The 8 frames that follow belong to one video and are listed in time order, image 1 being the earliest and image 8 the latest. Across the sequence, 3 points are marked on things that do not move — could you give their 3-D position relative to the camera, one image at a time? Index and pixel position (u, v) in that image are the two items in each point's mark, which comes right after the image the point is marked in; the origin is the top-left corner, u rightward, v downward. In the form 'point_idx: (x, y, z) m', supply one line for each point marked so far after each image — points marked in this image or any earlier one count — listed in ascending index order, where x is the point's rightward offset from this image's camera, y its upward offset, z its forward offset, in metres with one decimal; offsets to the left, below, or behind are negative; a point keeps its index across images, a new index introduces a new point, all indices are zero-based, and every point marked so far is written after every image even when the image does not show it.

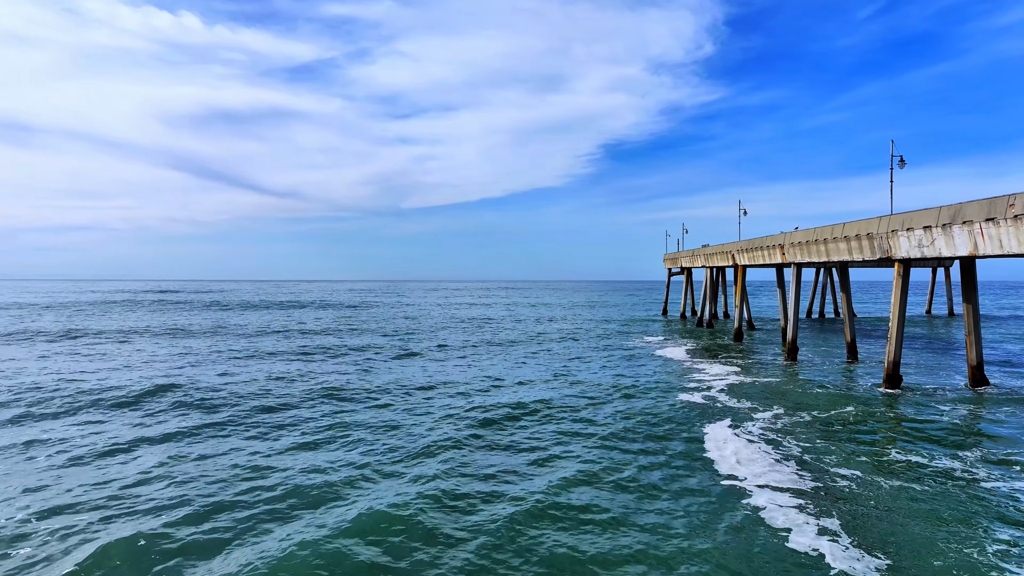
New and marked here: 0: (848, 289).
0: (+11.2, -0.1, +18.2) m
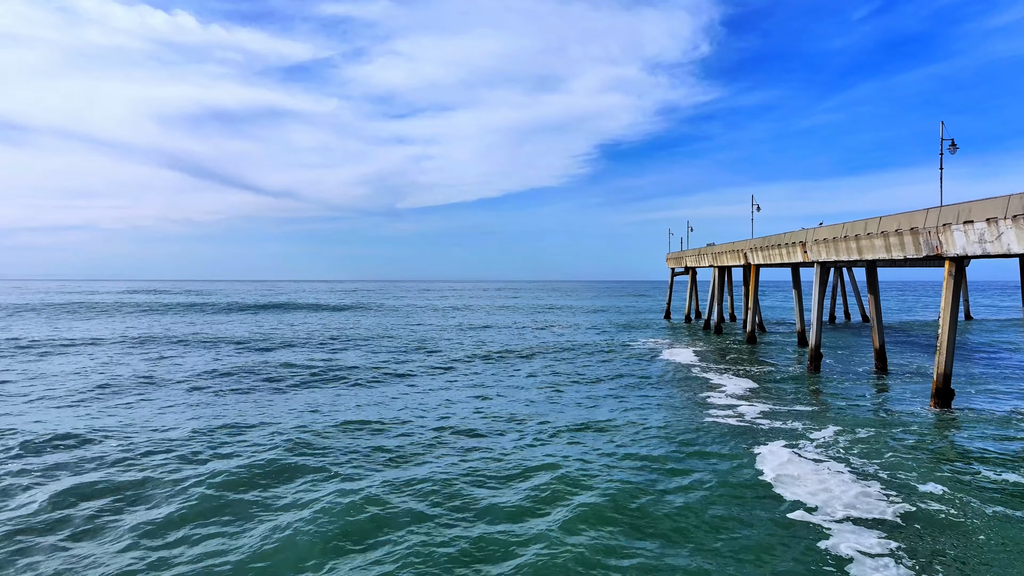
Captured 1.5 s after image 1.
0: (+11.3, -0.1, +16.9) m
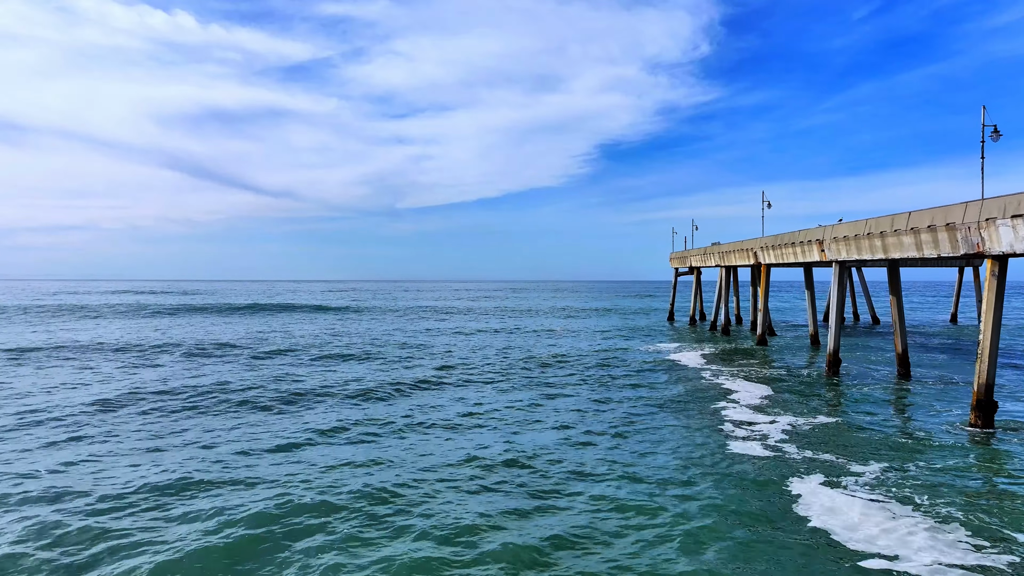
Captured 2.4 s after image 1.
0: (+11.3, -0.1, +16.0) m
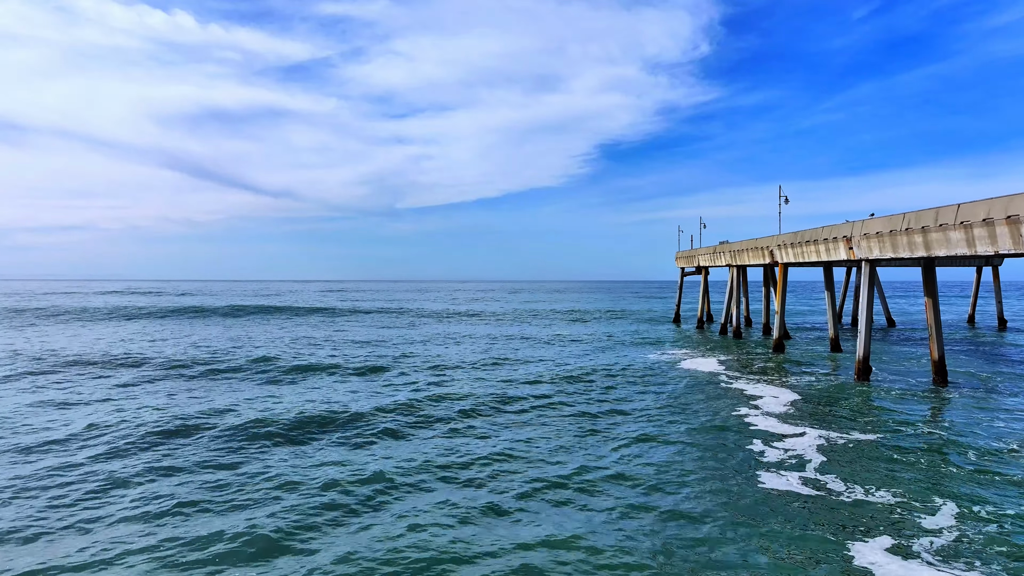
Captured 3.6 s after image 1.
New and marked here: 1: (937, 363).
0: (+11.5, -0.1, +14.8) m
1: (+11.6, -2.1, +14.9) m
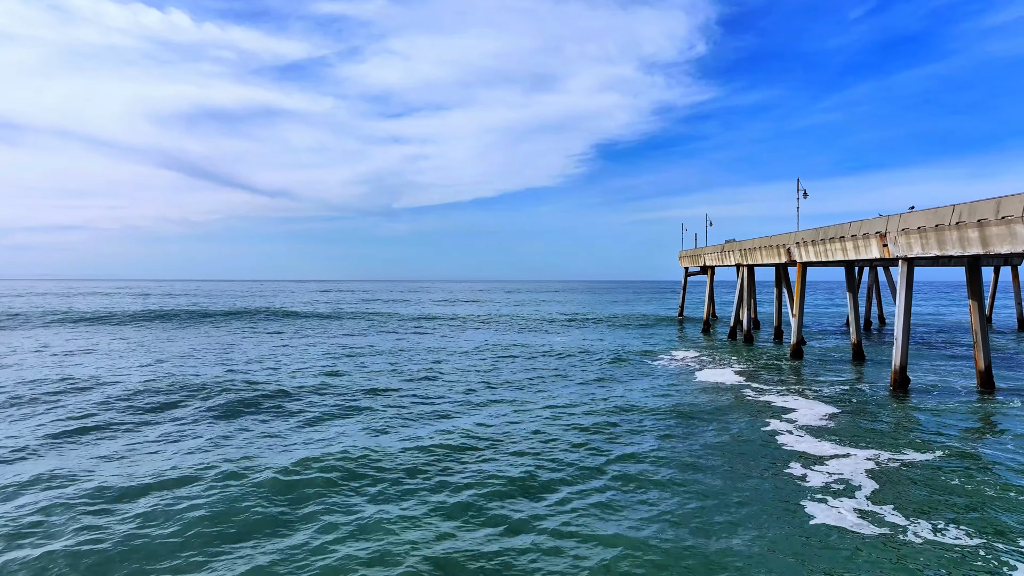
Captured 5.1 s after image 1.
0: (+11.5, -0.2, +13.4) m
1: (+11.6, -2.1, +13.5) m
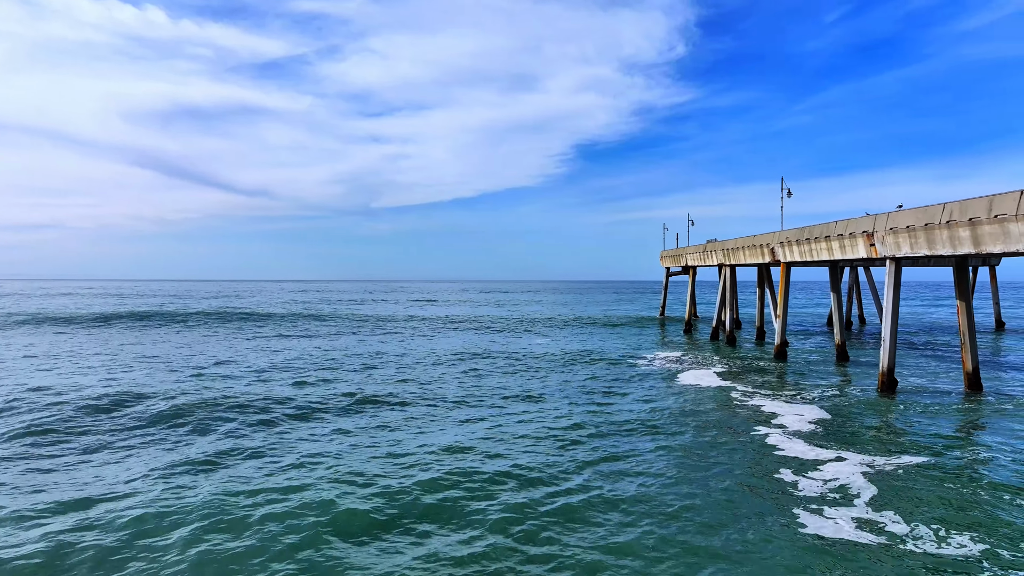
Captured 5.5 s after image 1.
0: (+11.1, -0.2, +13.2) m
1: (+11.2, -2.1, +13.3) m
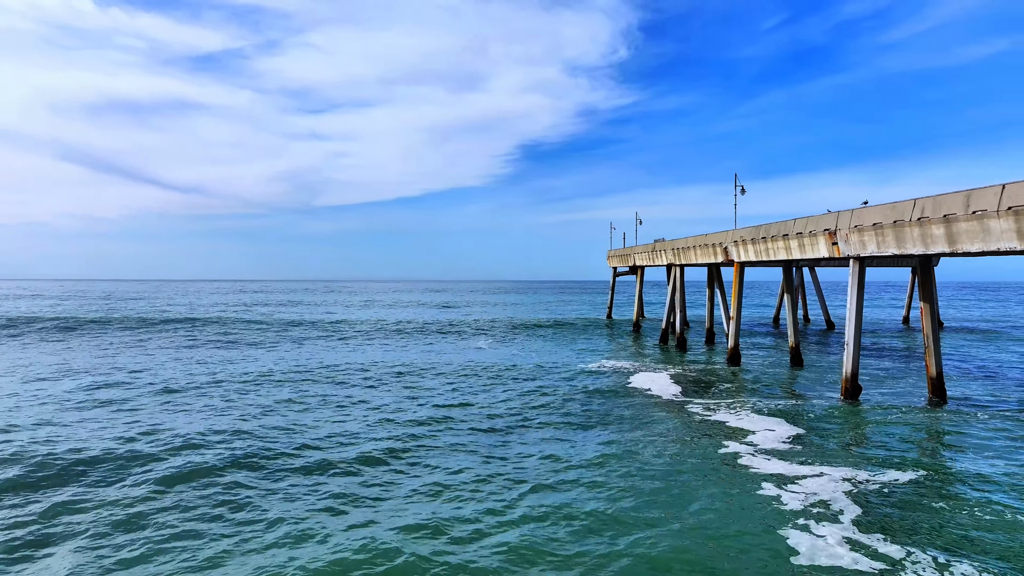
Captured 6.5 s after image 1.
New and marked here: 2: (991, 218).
0: (+9.7, -0.2, +12.6) m
1: (+9.8, -2.1, +12.7) m
2: (+8.3, +1.2, +9.4) m
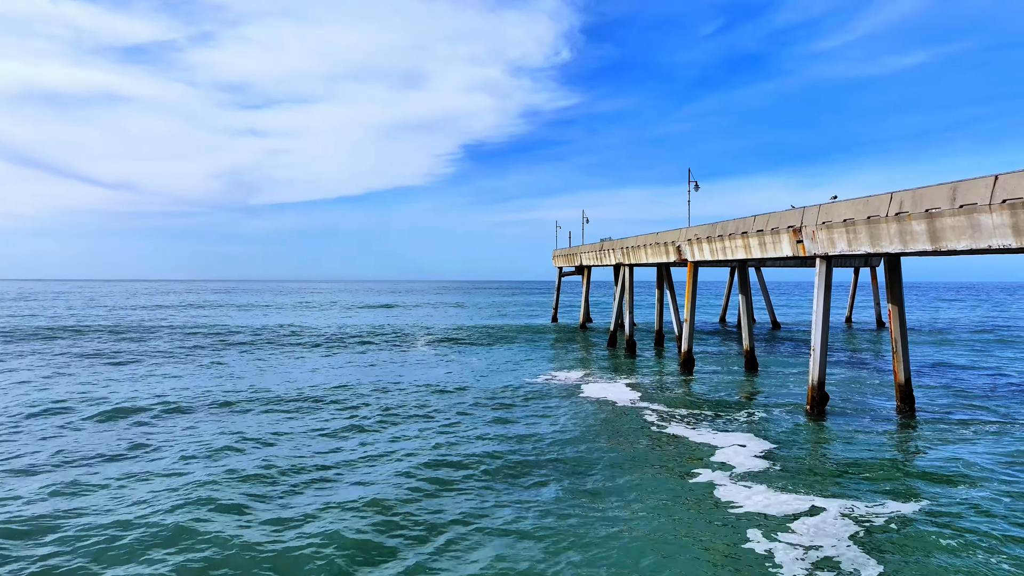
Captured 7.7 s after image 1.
0: (+8.4, -0.2, +11.8) m
1: (+8.6, -2.2, +11.9) m
2: (+7.3, +1.2, +8.5) m
